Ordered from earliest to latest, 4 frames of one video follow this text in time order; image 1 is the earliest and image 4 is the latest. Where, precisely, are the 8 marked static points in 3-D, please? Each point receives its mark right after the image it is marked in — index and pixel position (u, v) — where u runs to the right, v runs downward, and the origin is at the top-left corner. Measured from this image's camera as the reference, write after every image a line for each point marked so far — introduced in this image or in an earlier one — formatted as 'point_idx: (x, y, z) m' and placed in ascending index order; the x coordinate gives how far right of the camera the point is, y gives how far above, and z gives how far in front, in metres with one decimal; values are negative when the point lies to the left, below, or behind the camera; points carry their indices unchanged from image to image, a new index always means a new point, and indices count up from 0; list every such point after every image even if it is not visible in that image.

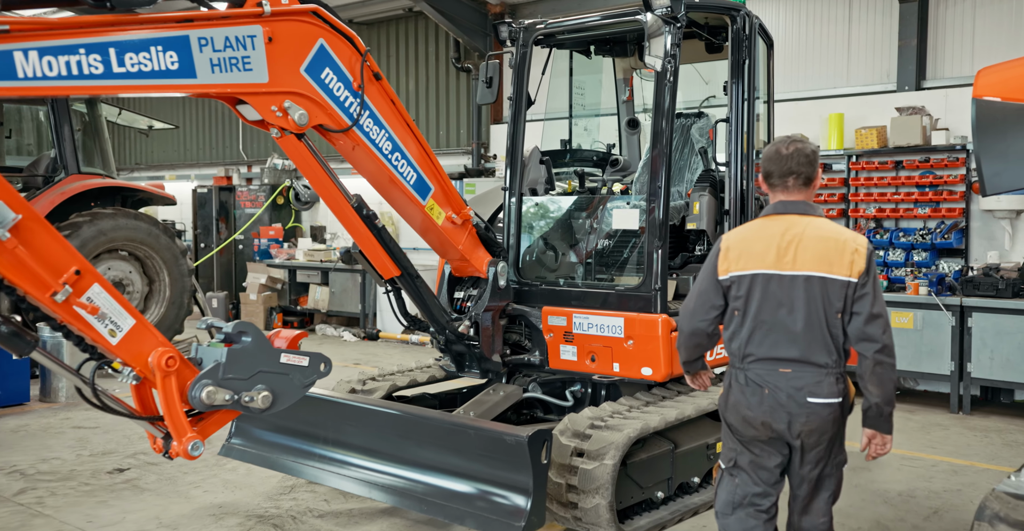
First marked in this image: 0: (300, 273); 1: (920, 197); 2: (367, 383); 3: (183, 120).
0: (-2.3, -0.1, +9.4) m
1: (+3.0, +0.5, +6.2) m
2: (-0.7, -0.6, +4.3) m
3: (-4.6, +2.1, +11.9) m
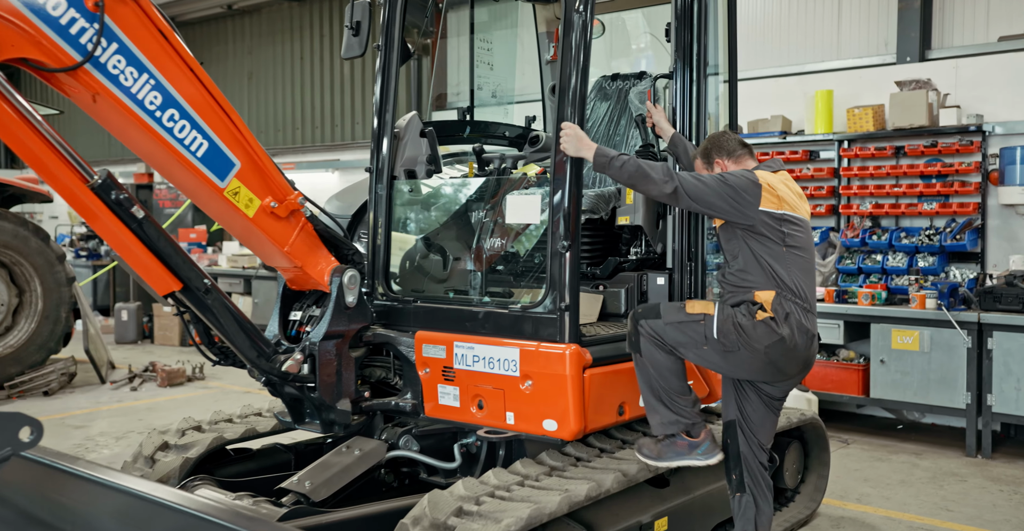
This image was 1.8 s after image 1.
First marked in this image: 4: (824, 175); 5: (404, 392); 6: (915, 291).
0: (-2.8, -0.2, +8.2) m
1: (+2.5, +0.5, +5.1) m
2: (-1.2, -0.6, +3.2) m
3: (-5.2, +2.0, +10.8) m
4: (+2.0, +0.6, +5.5) m
5: (-0.4, -0.4, +3.0) m
6: (+2.3, -0.1, +4.8) m
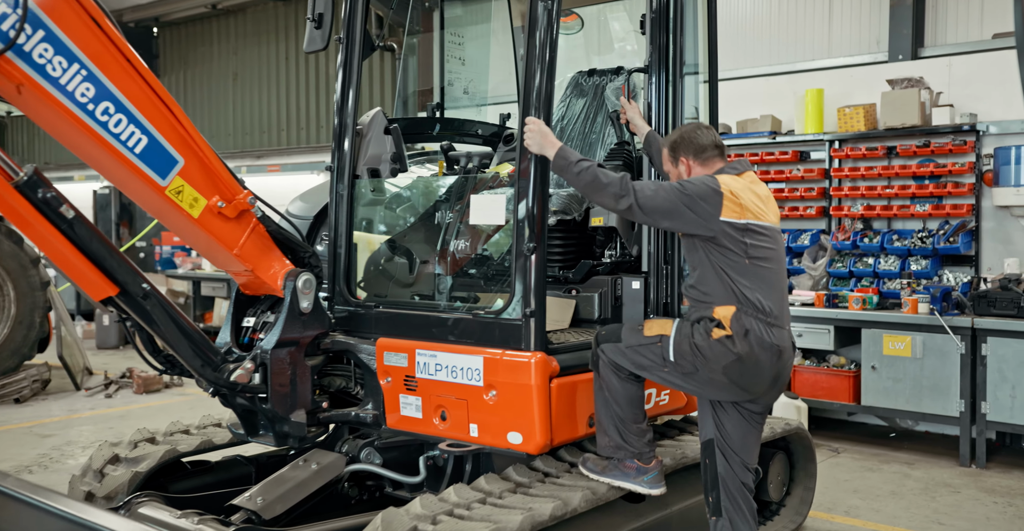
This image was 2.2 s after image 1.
0: (-3.0, -0.2, +8.1) m
1: (+2.4, +0.4, +5.0) m
2: (-1.3, -0.6, +3.0) m
3: (-5.3, +1.9, +10.7) m
4: (+1.9, +0.6, +5.3) m
5: (-0.5, -0.5, +2.8) m
6: (+2.2, -0.2, +4.7) m
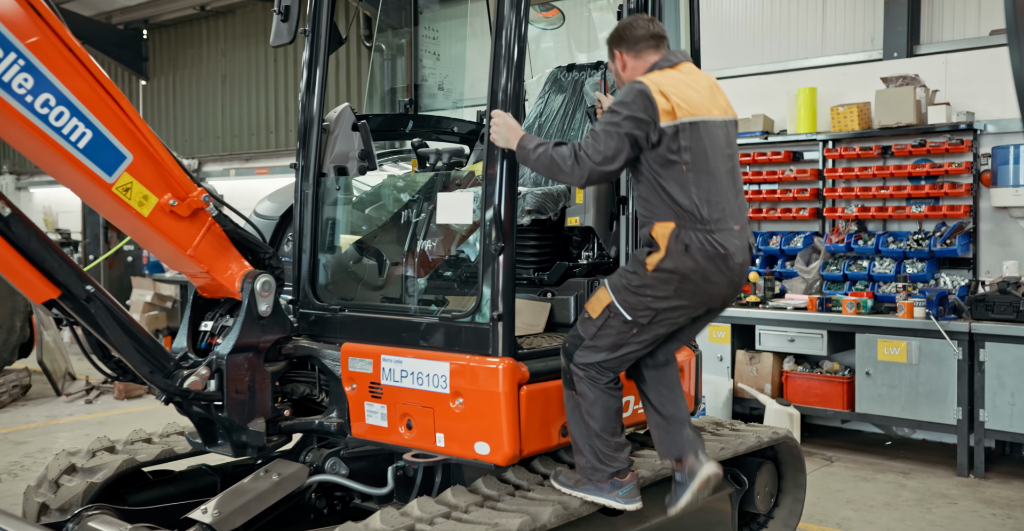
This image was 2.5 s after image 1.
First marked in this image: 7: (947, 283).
0: (-3.0, -0.2, +8.0) m
1: (+2.3, +0.4, +4.8) m
2: (-1.4, -0.6, +2.9) m
3: (-5.4, +1.9, +10.6) m
4: (+1.8, +0.5, +5.2) m
5: (-0.6, -0.5, +2.7) m
6: (+2.1, -0.2, +4.5) m
7: (+2.4, -0.1, +4.7) m
